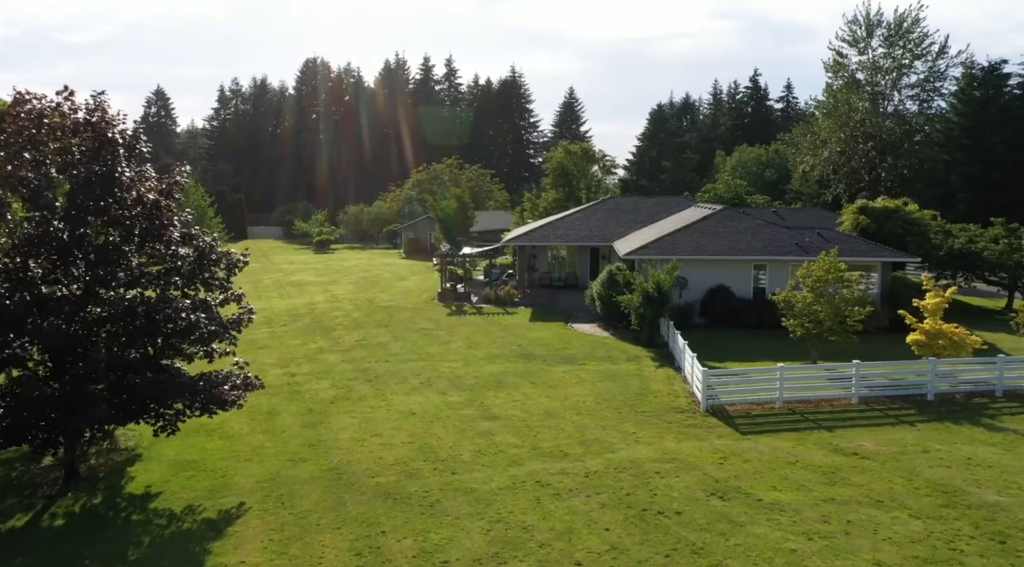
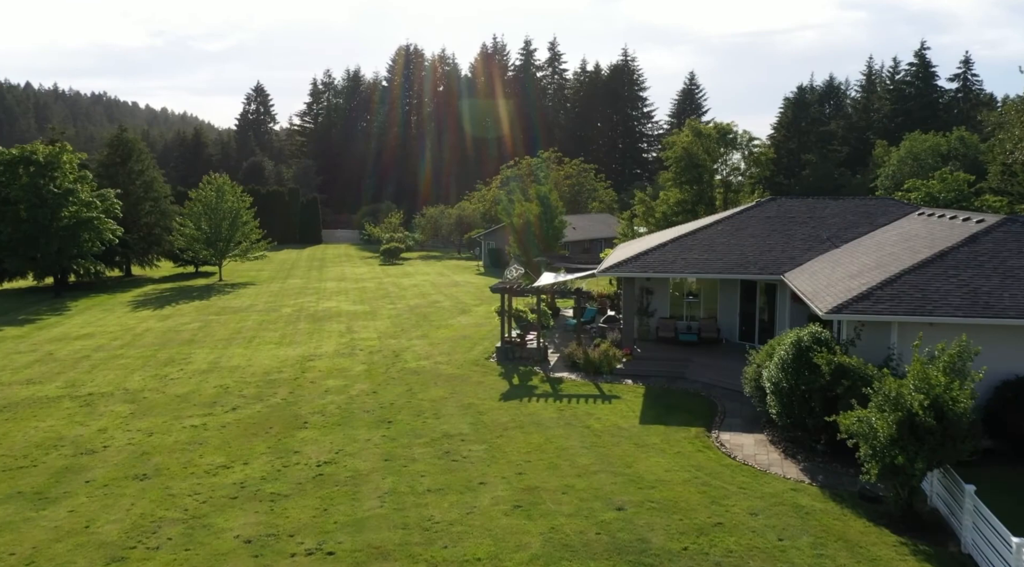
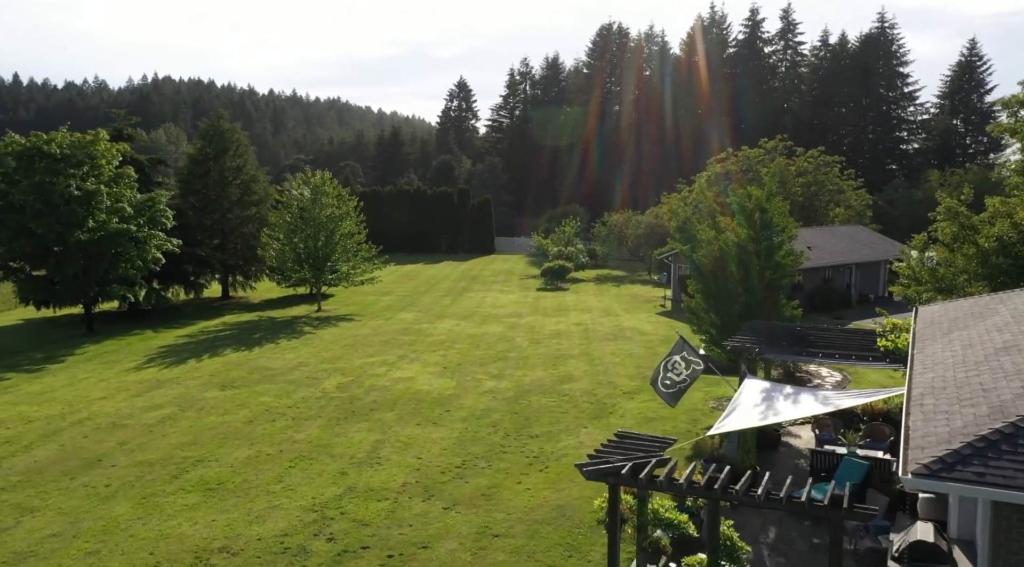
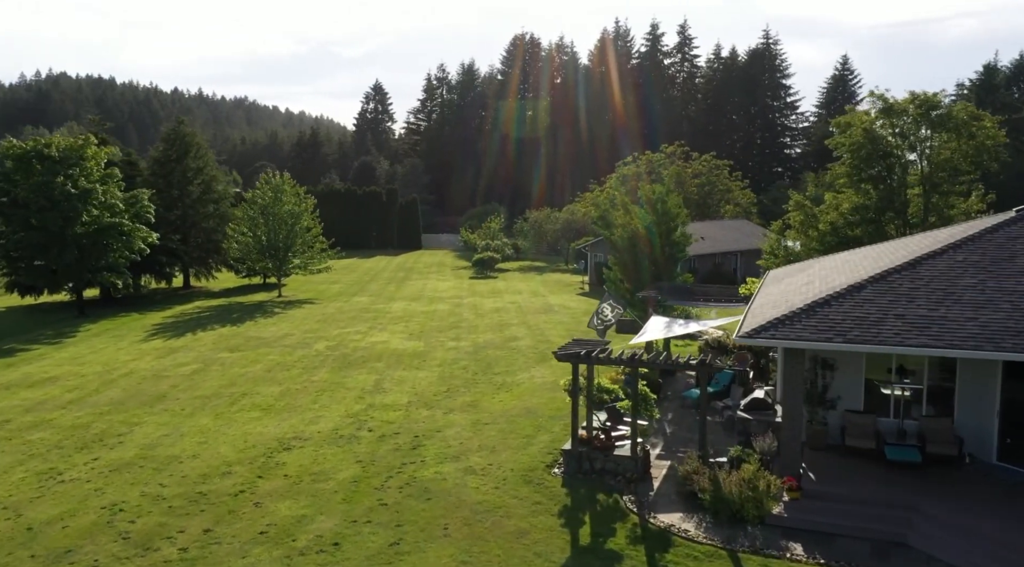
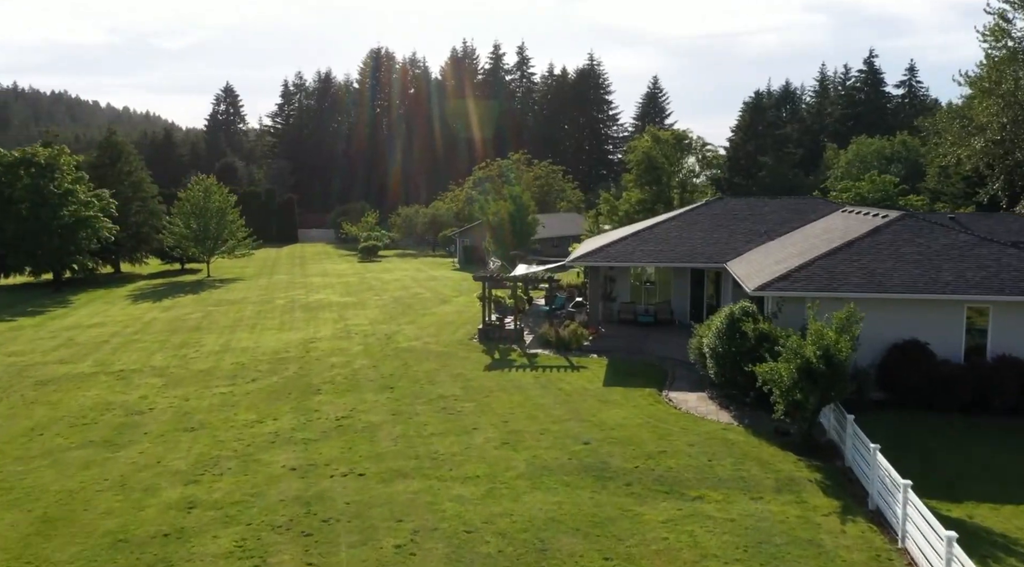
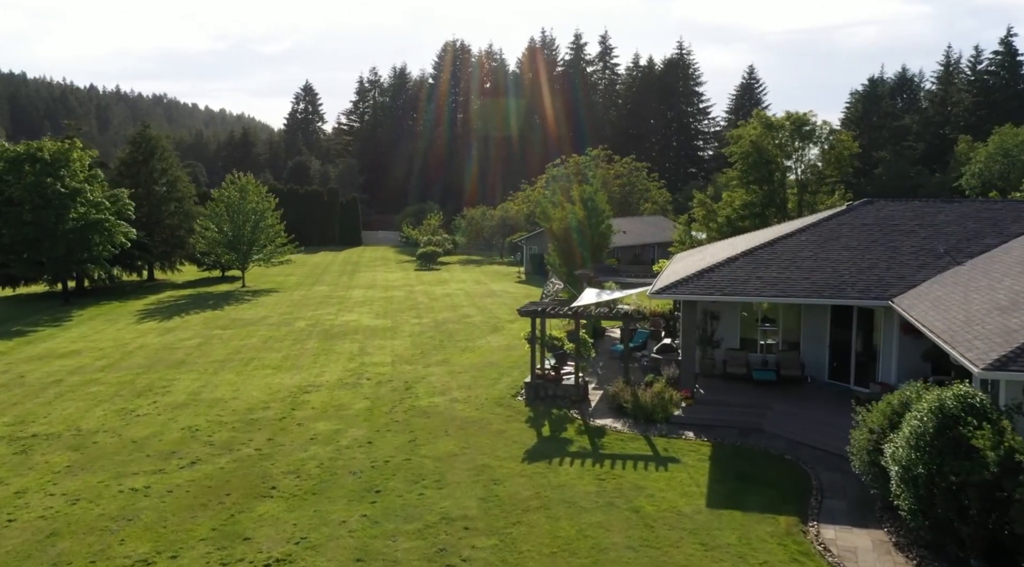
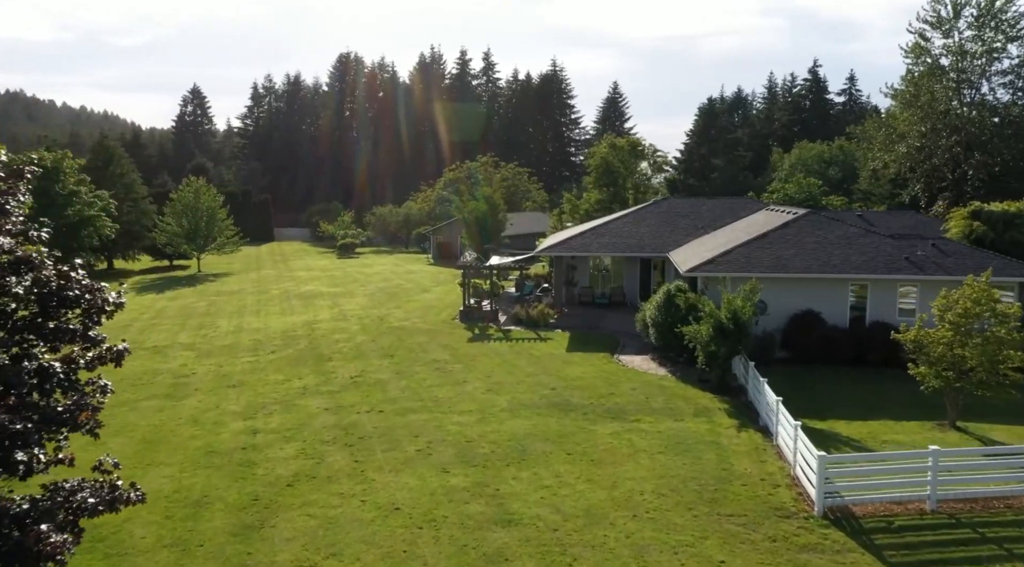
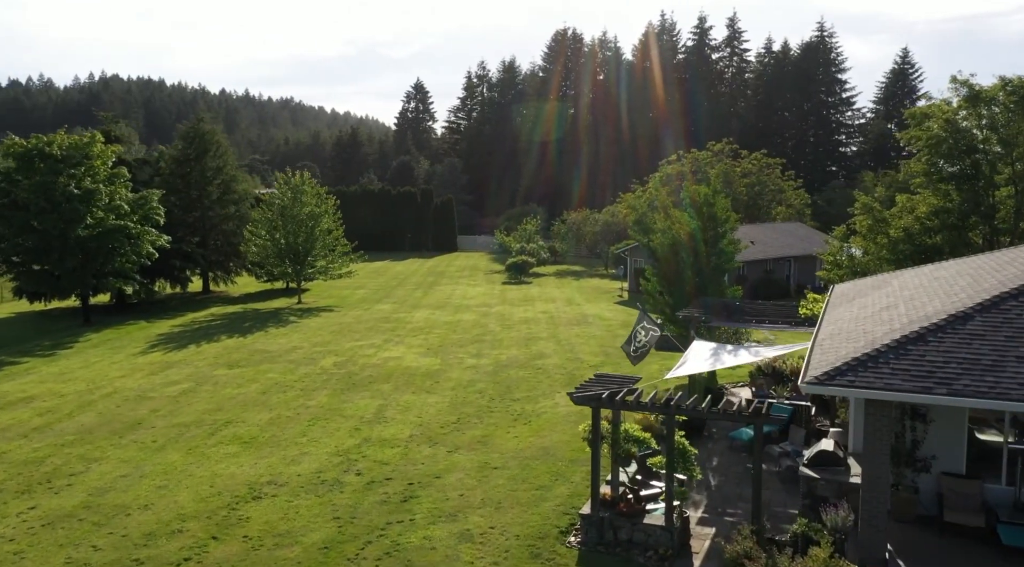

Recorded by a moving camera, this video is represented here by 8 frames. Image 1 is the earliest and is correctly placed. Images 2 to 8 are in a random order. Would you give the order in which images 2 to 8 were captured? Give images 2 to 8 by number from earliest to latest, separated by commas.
7, 5, 2, 6, 4, 8, 3
